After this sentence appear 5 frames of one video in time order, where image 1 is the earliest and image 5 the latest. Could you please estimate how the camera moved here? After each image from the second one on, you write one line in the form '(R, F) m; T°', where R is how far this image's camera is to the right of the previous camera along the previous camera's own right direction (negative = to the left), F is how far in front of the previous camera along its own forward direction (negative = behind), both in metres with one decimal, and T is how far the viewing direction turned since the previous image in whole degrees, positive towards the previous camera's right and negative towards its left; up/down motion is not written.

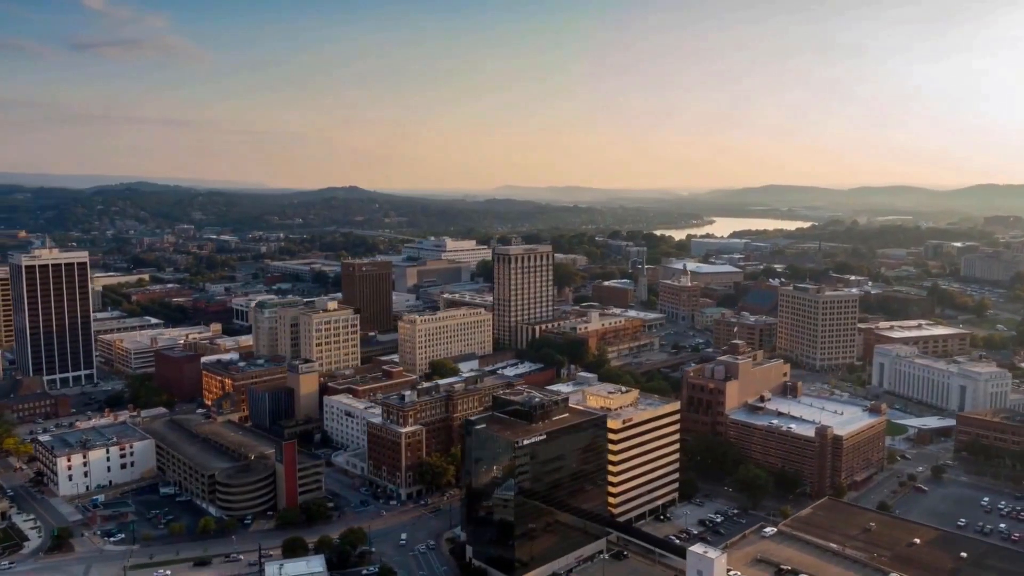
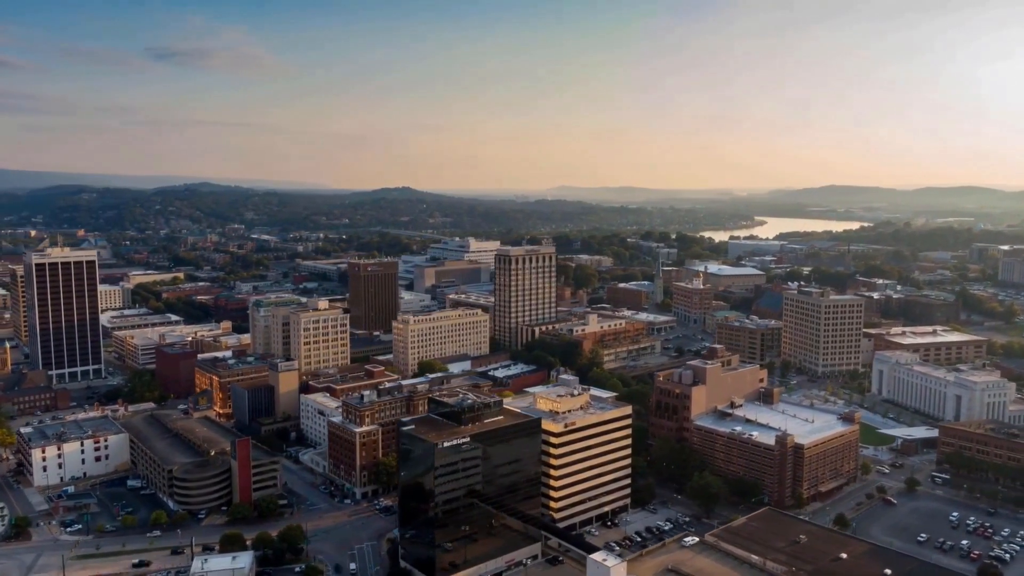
(+4.7, +0.3) m; -4°
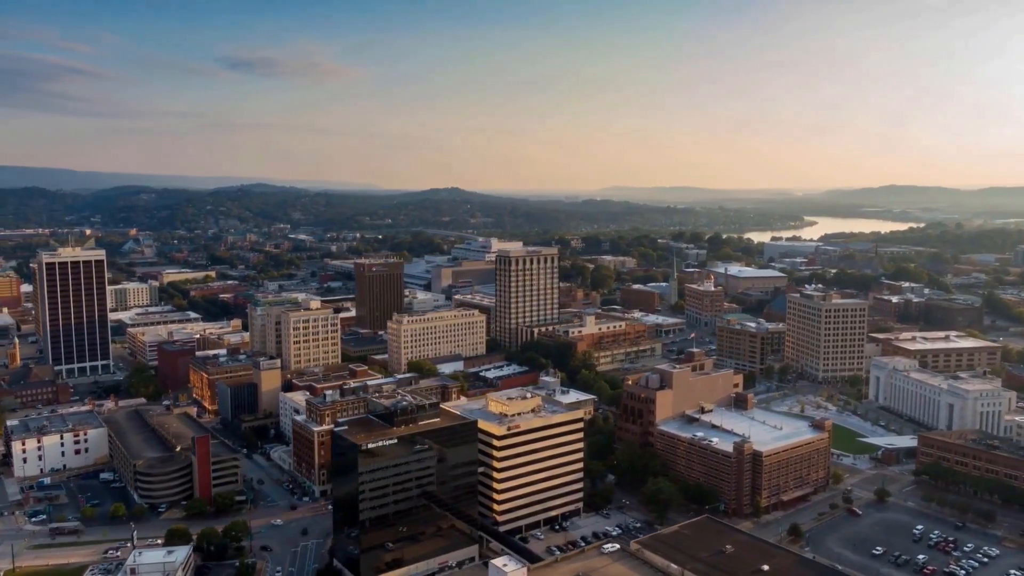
(+4.4, +0.3) m; -4°
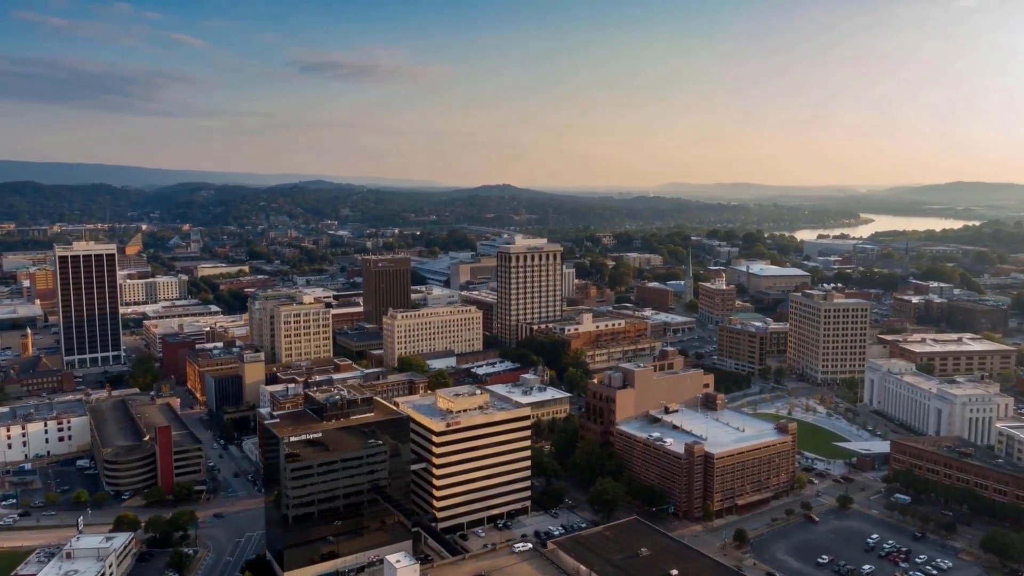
(+4.7, +0.3) m; -4°
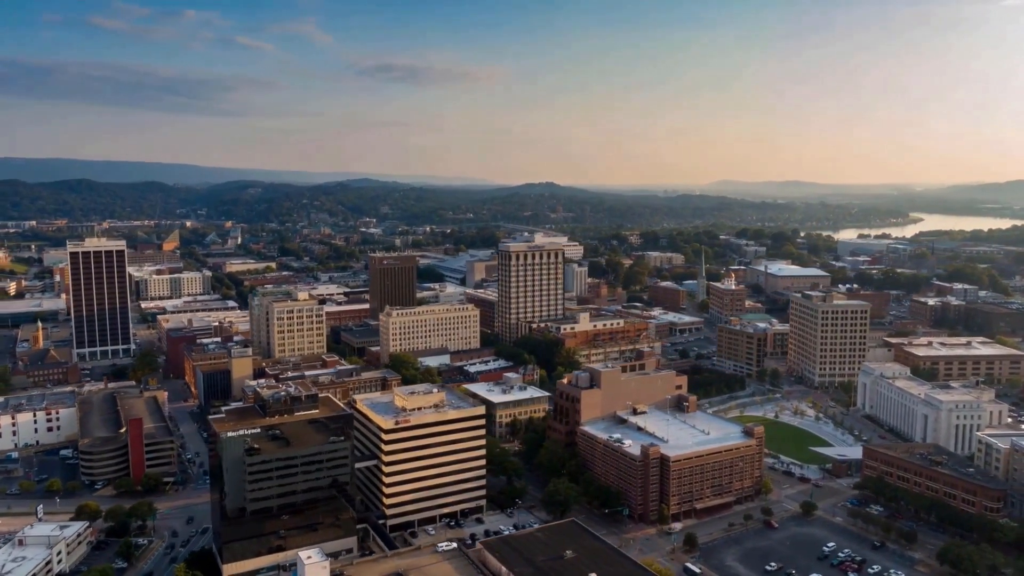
(+3.9, +0.3) m; -3°
